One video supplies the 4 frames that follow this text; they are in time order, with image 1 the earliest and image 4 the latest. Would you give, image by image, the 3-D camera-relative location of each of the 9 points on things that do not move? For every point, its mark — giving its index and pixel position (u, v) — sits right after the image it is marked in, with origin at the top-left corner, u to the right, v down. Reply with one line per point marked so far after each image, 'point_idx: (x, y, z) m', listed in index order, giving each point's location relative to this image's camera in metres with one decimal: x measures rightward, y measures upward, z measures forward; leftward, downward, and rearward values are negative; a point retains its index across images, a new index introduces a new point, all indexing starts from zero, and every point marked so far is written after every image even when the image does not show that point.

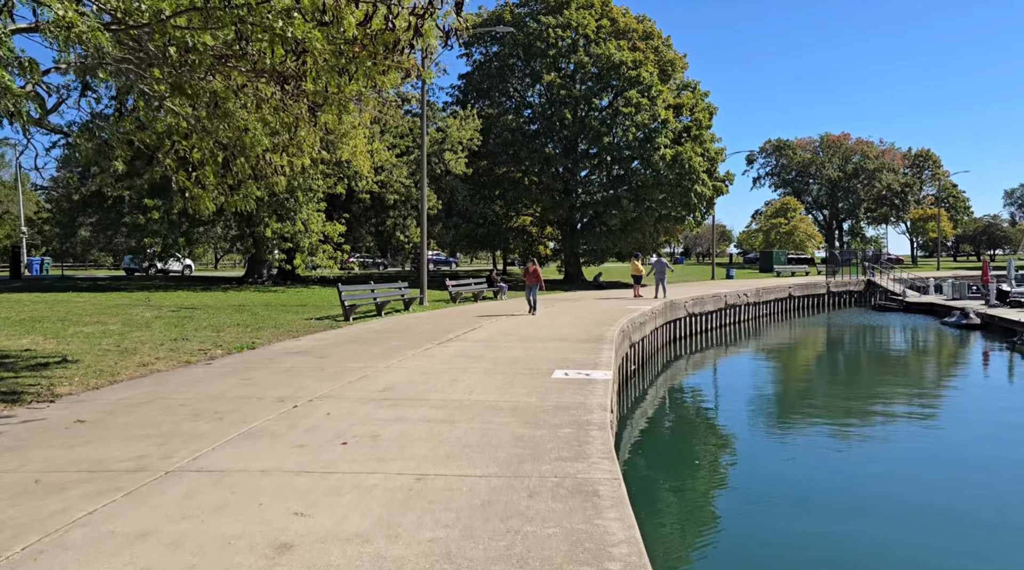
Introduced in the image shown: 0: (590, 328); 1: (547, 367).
0: (+1.4, -0.8, +14.2) m
1: (+0.4, -1.0, +9.3) m
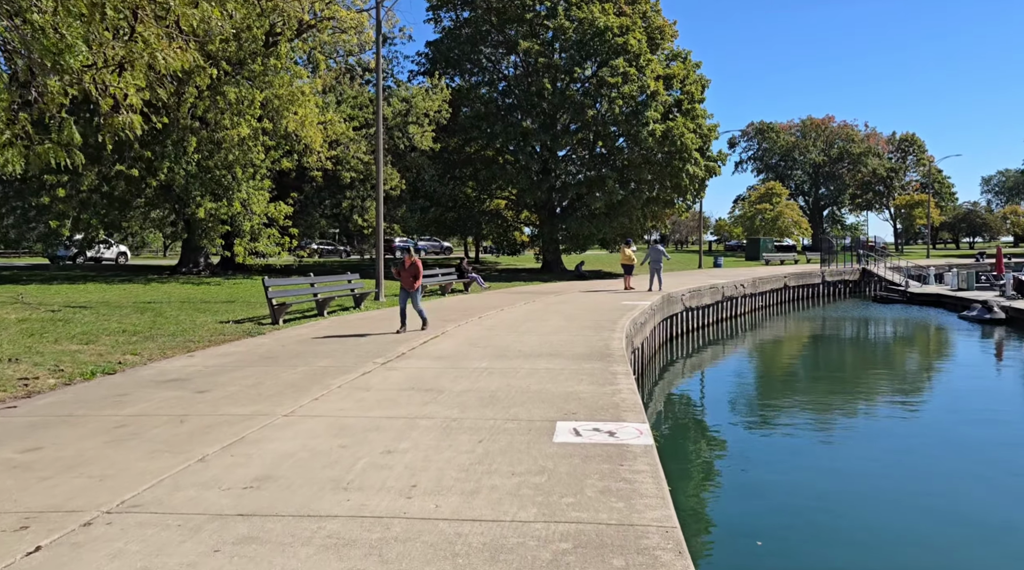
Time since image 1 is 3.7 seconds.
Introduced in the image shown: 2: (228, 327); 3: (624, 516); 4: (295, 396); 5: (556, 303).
0: (+1.0, -0.7, +10.9) m
1: (+0.2, -1.0, +5.9) m
2: (-4.3, -0.6, +12.1) m
3: (+0.5, -1.1, +3.6) m
4: (-1.8, -0.9, +6.6) m
5: (+0.9, -0.4, +17.1) m
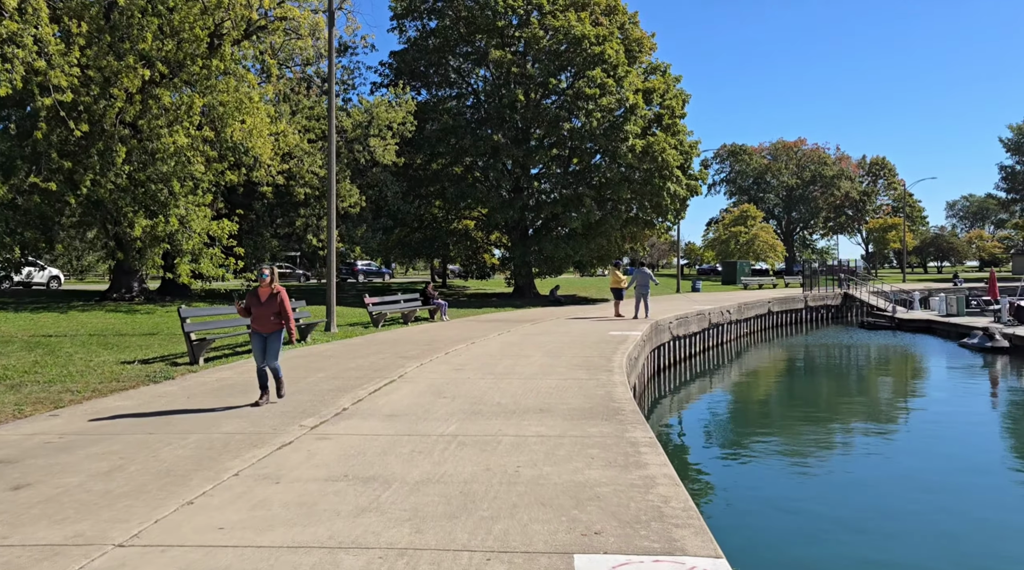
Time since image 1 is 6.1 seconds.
0: (+0.7, -1.1, +8.6) m
1: (+0.2, -1.2, +3.7) m
2: (-4.6, -1.0, +9.6) m
3: (+0.5, -1.2, +1.4) m
4: (-1.9, -1.1, +4.3) m
5: (+0.4, -0.9, +14.8) m
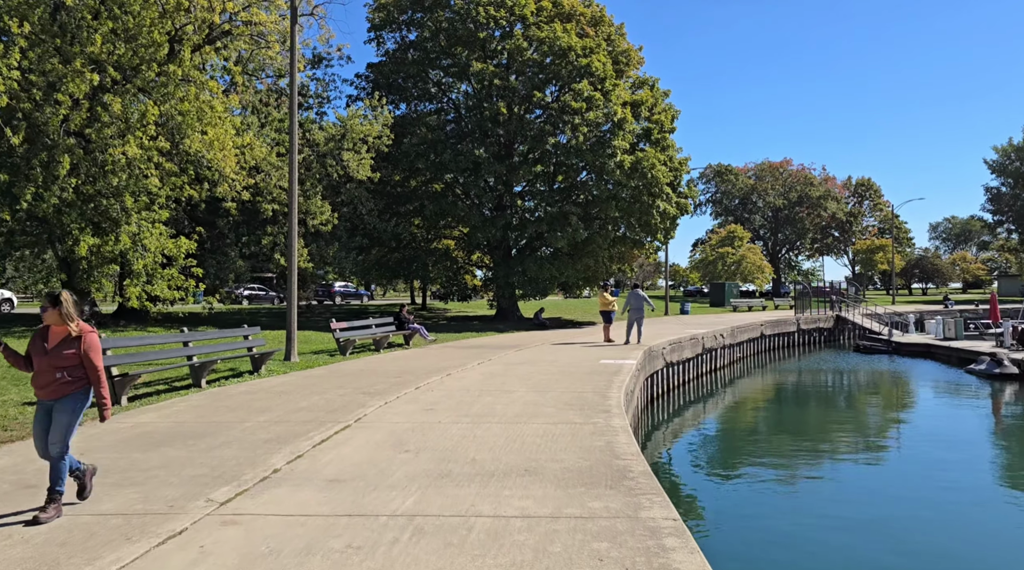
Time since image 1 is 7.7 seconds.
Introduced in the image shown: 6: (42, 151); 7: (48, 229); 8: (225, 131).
0: (+0.6, -1.3, +7.1) m
1: (+0.1, -1.3, +2.1) m
2: (-4.8, -1.3, +8.0) m
3: (+0.5, -1.2, -0.1) m
4: (-2.0, -1.3, +2.7) m
5: (+0.1, -1.3, +13.3) m
6: (-10.3, +3.0, +17.5) m
7: (-10.9, +1.3, +18.7) m
8: (-7.0, +3.8, +19.5) m
